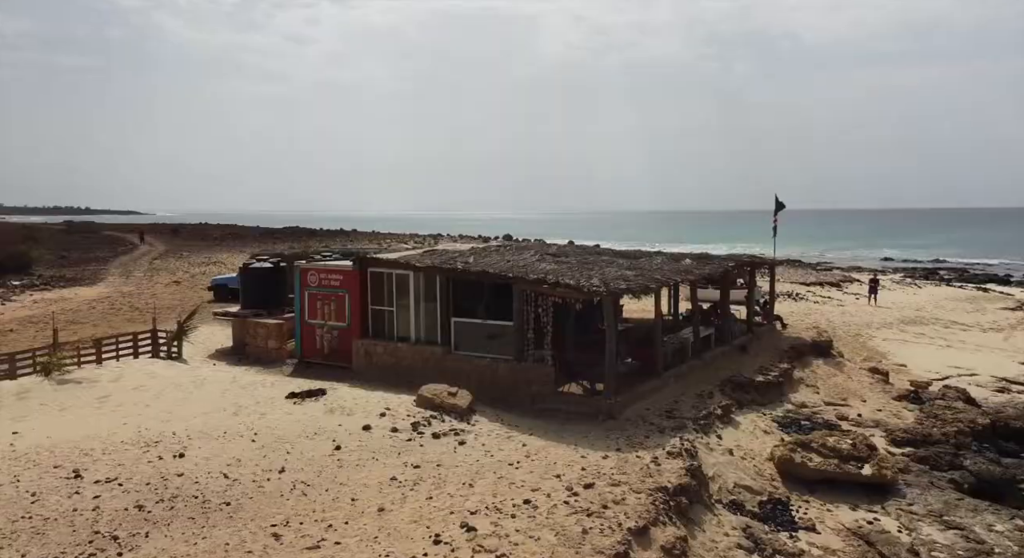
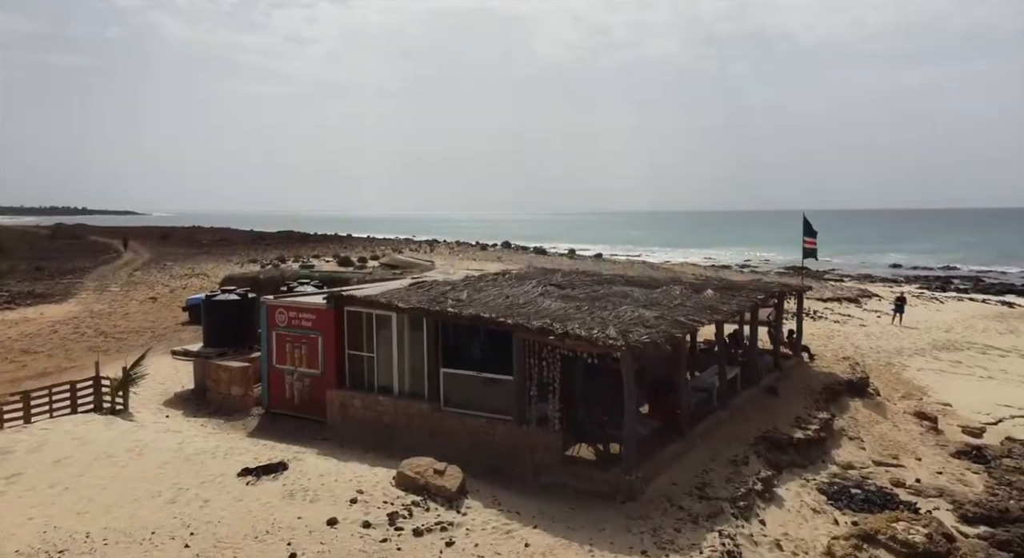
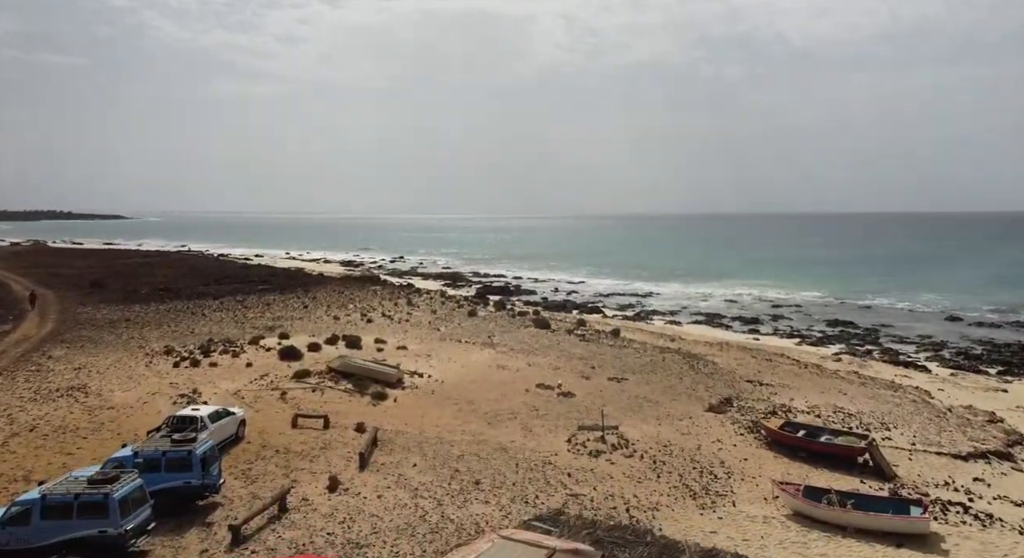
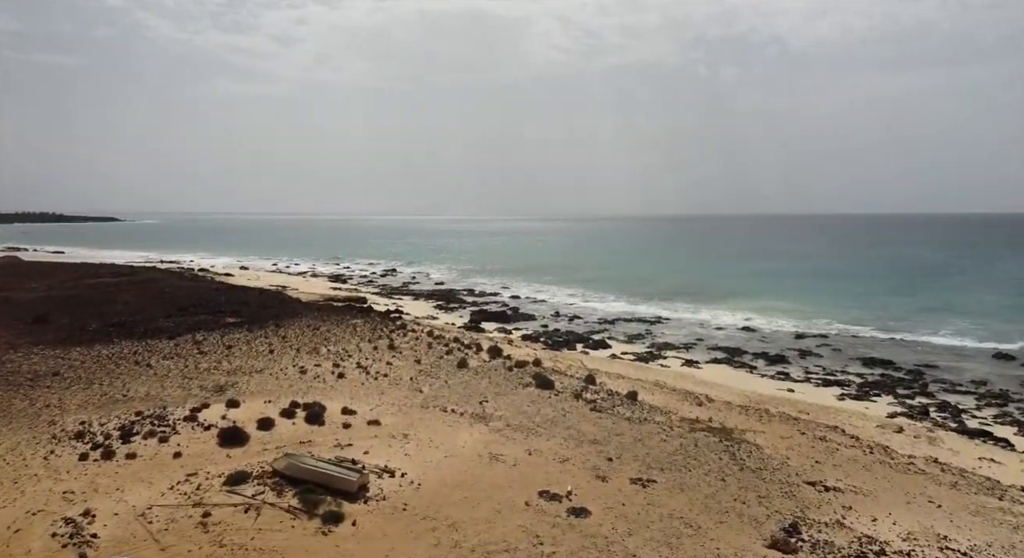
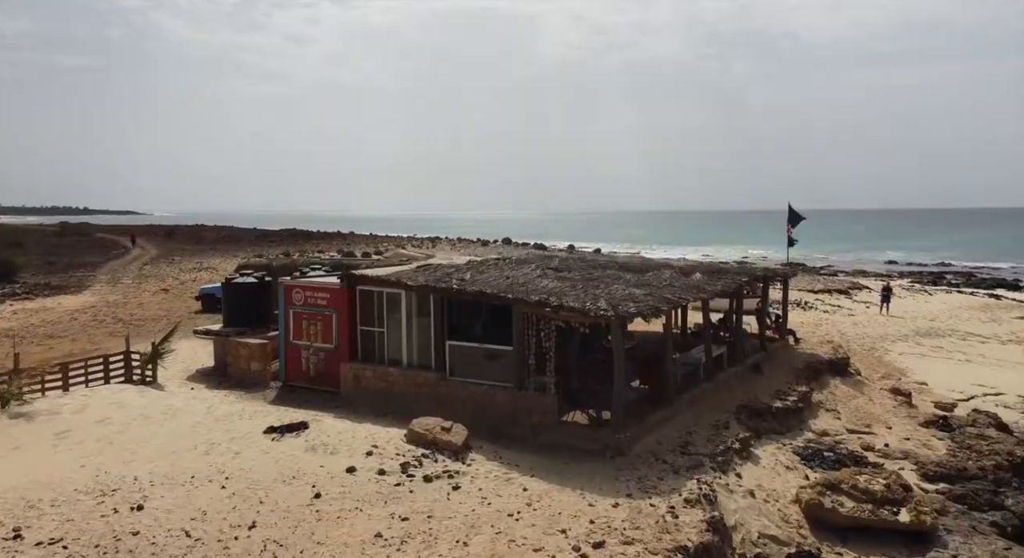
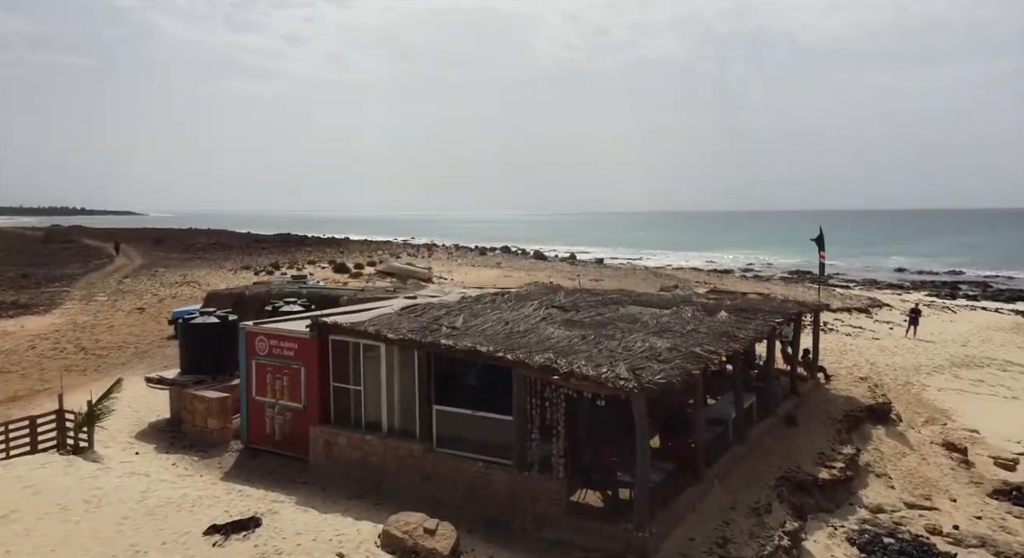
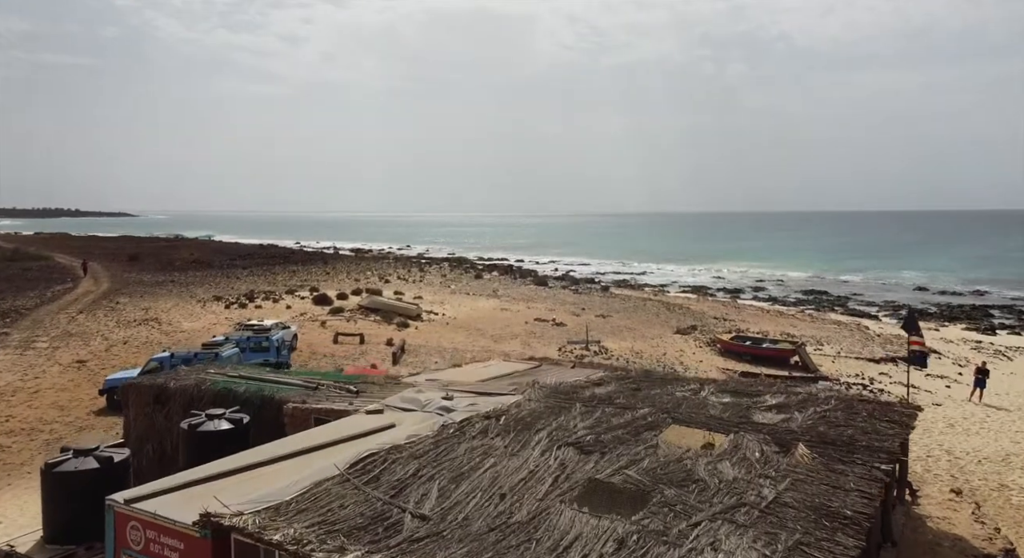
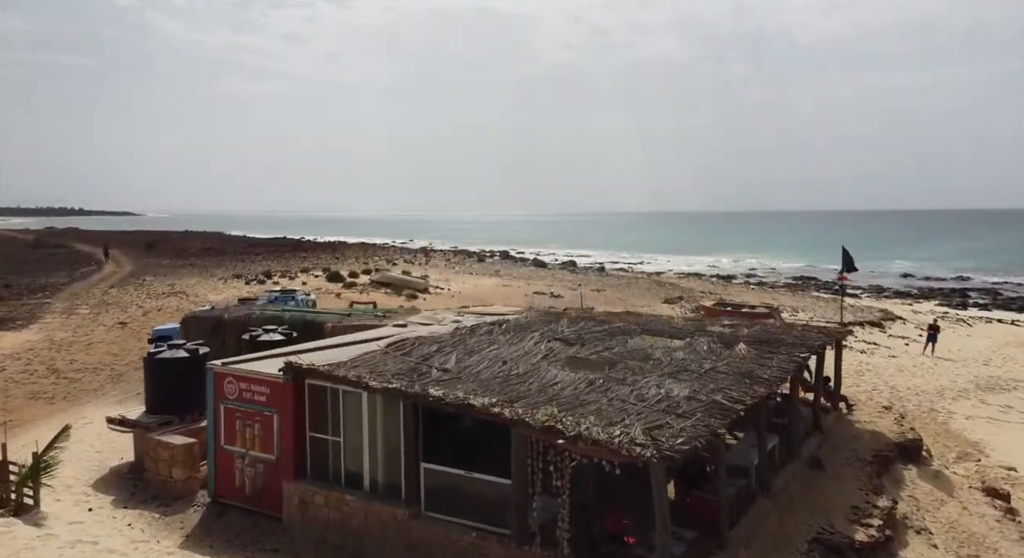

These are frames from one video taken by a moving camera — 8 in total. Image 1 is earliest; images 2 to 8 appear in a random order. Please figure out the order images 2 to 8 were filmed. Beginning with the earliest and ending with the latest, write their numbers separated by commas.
5, 2, 6, 8, 7, 3, 4
